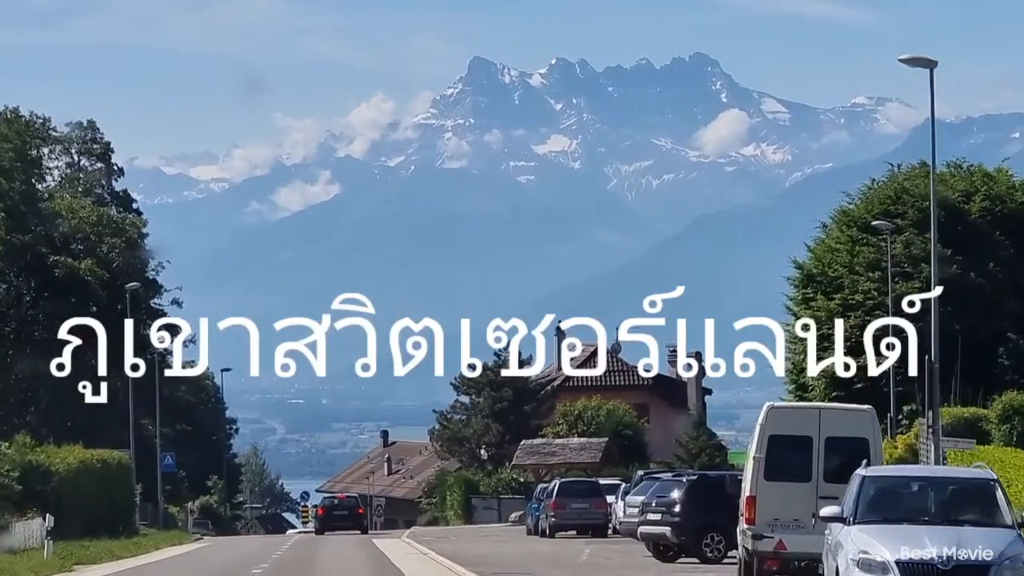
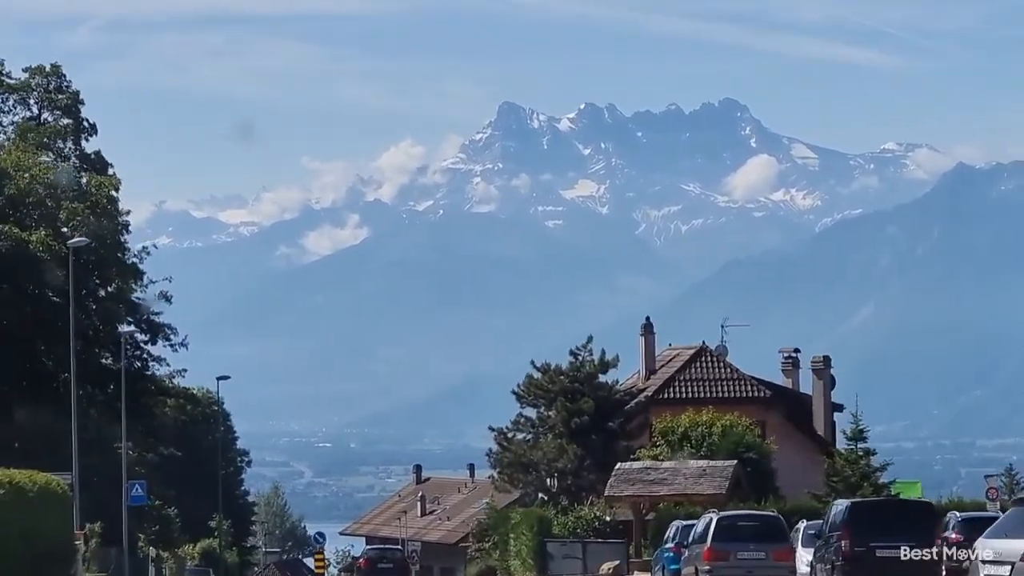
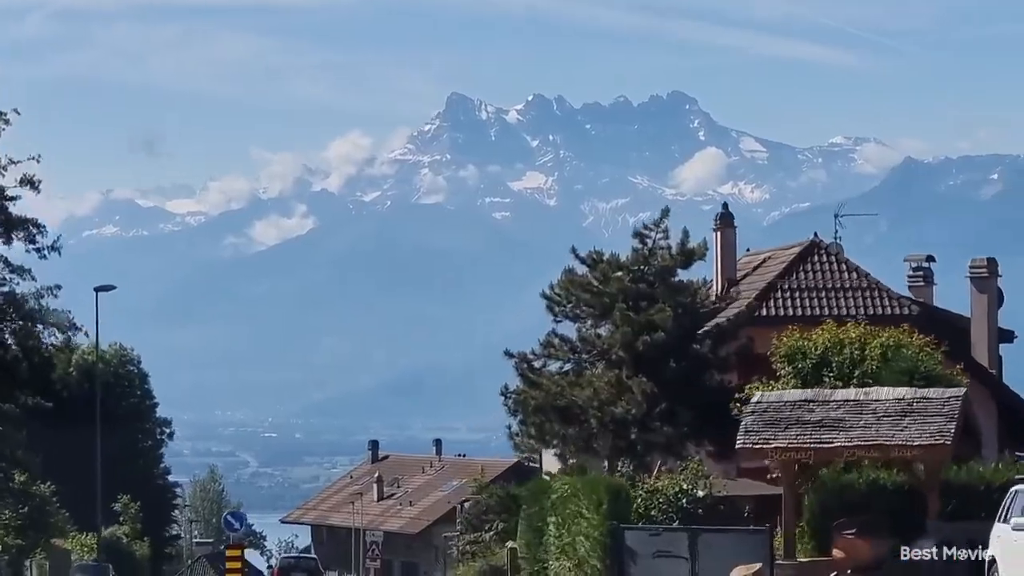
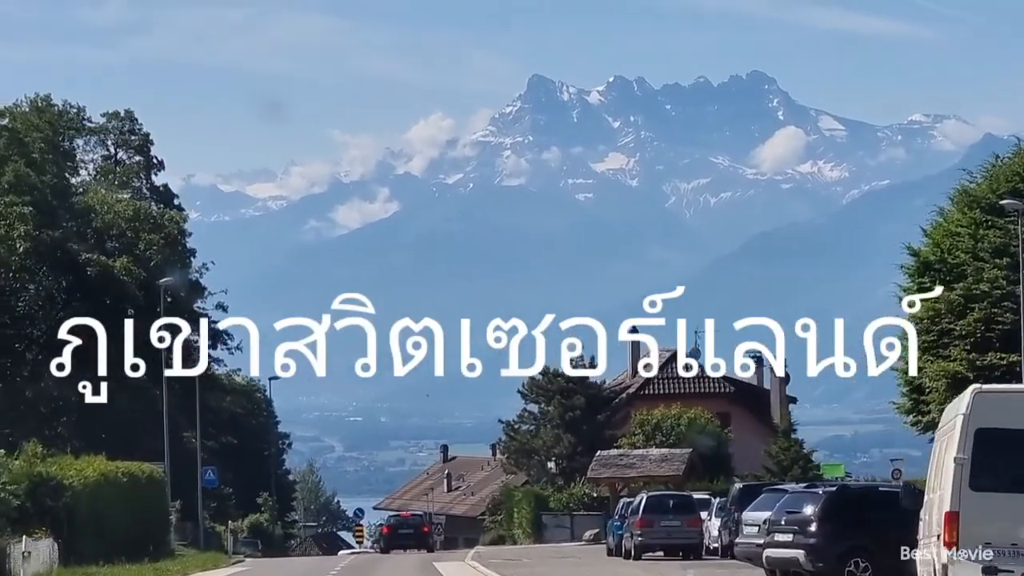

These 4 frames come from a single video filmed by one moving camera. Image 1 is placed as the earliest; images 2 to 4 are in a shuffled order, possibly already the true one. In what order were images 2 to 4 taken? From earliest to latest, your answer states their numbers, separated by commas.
4, 2, 3
